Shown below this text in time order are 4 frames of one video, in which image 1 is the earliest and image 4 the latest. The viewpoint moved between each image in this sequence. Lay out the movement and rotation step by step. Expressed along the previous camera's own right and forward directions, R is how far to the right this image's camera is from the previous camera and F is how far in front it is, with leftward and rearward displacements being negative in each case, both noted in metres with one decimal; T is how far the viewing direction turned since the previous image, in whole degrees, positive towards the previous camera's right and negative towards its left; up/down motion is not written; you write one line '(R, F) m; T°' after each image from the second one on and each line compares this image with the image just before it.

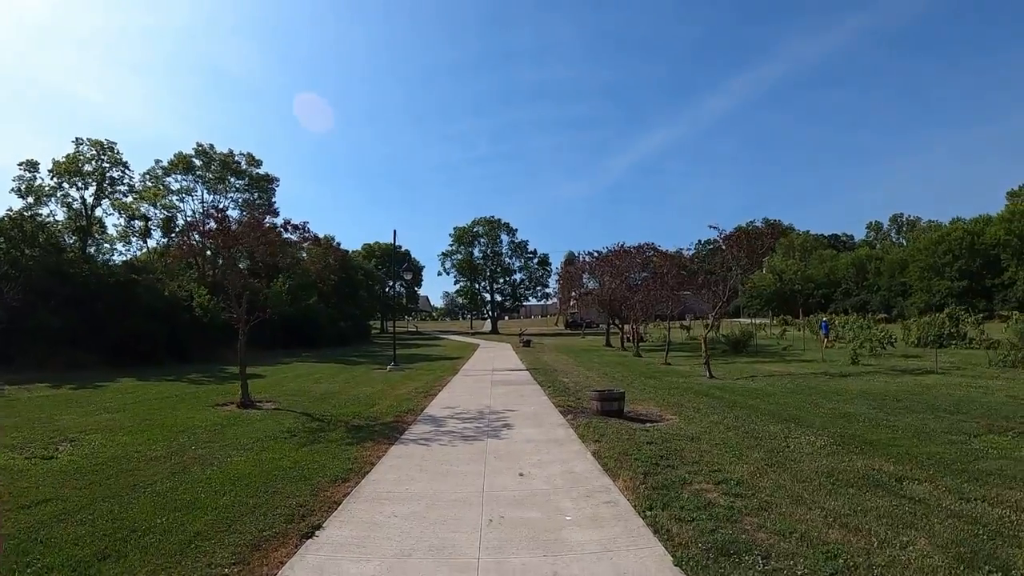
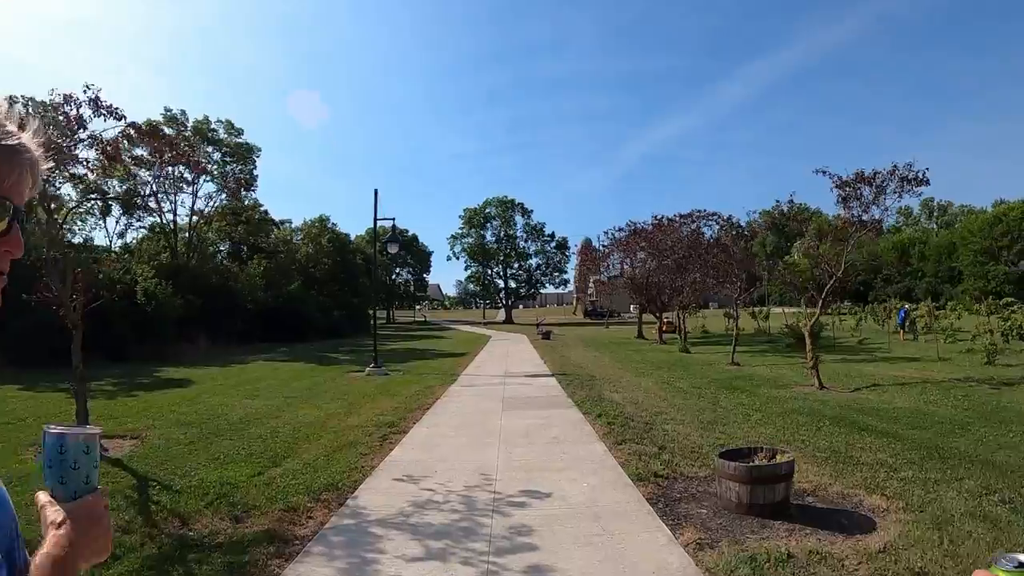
(-0.1, +5.4) m; -1°
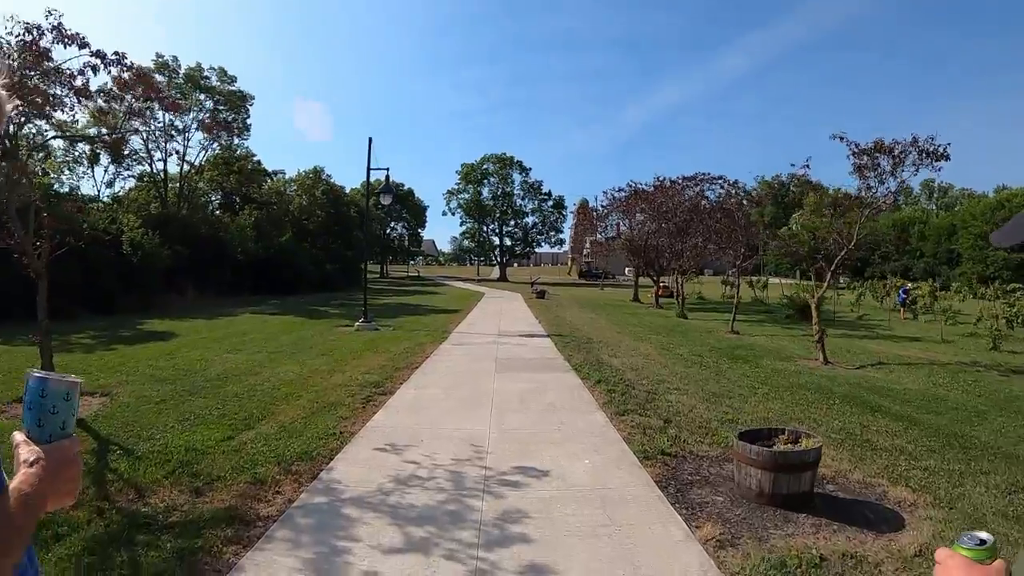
(0.0, +0.5) m; +1°
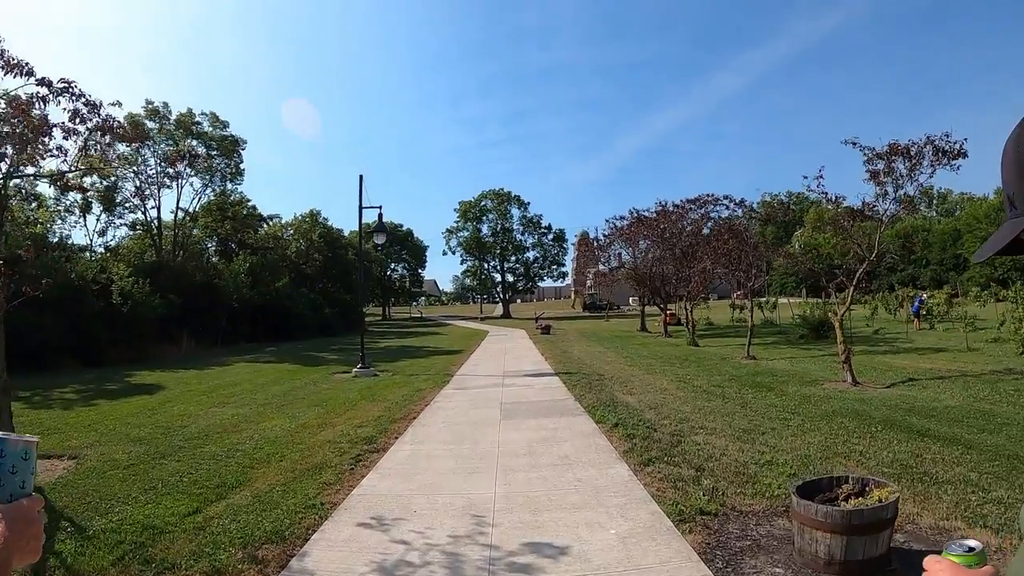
(0.0, +0.7) m; 0°
